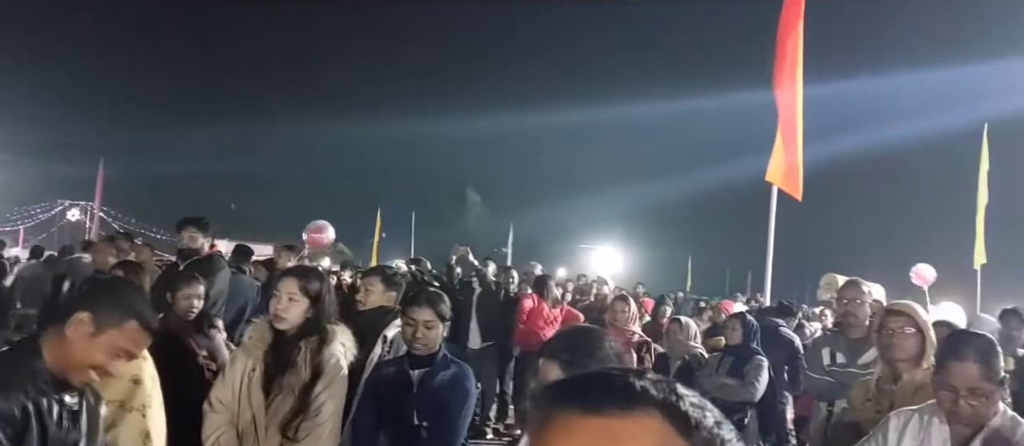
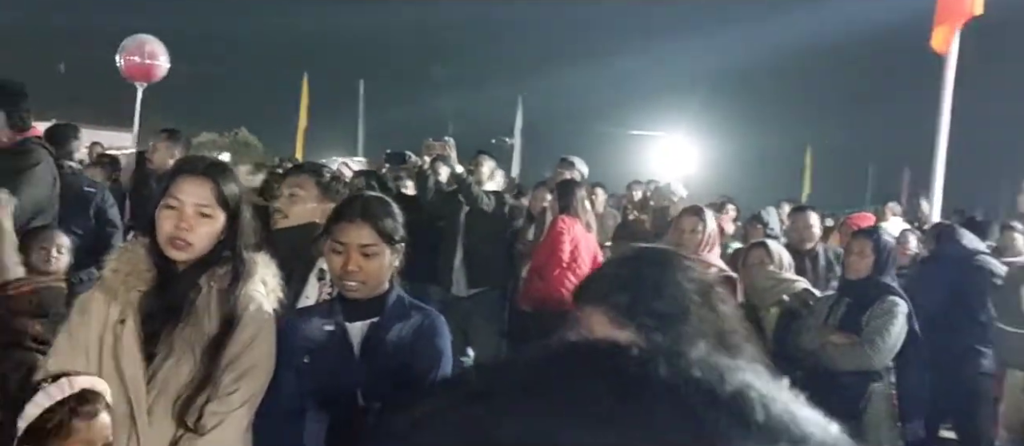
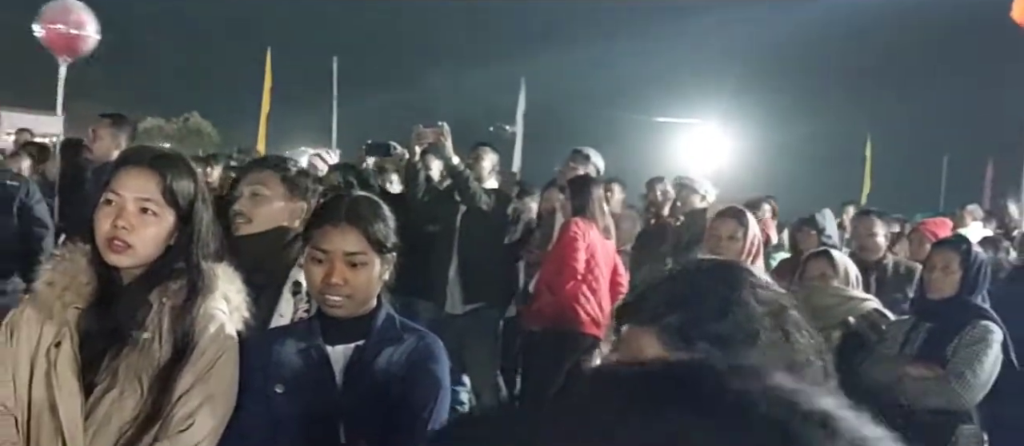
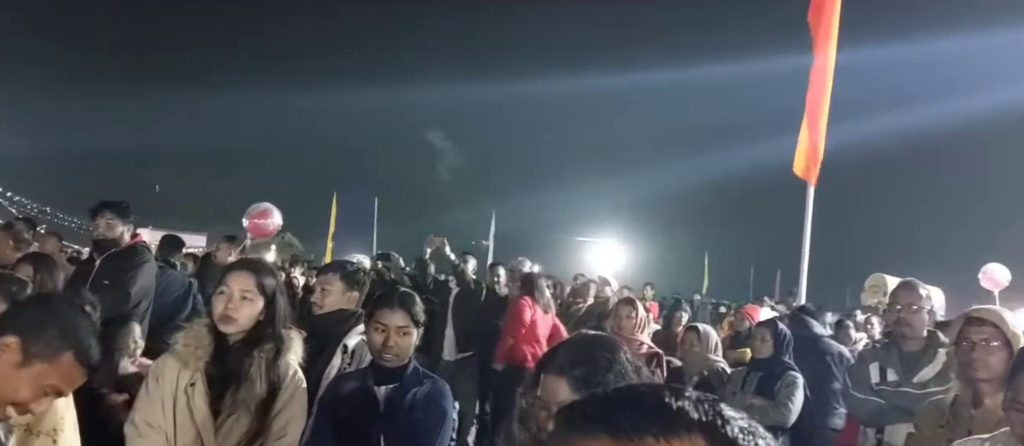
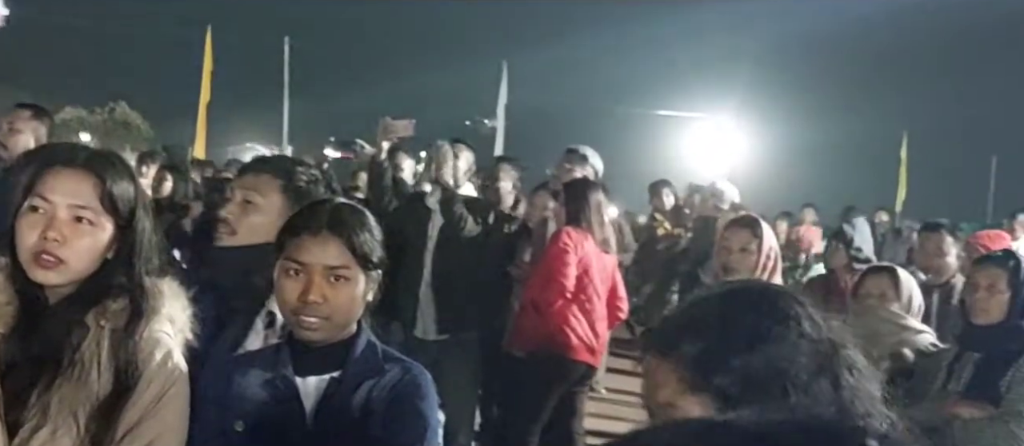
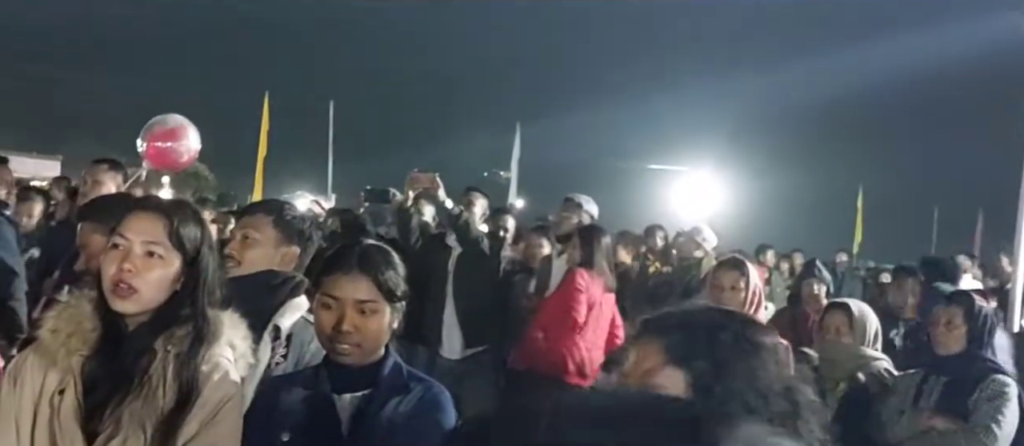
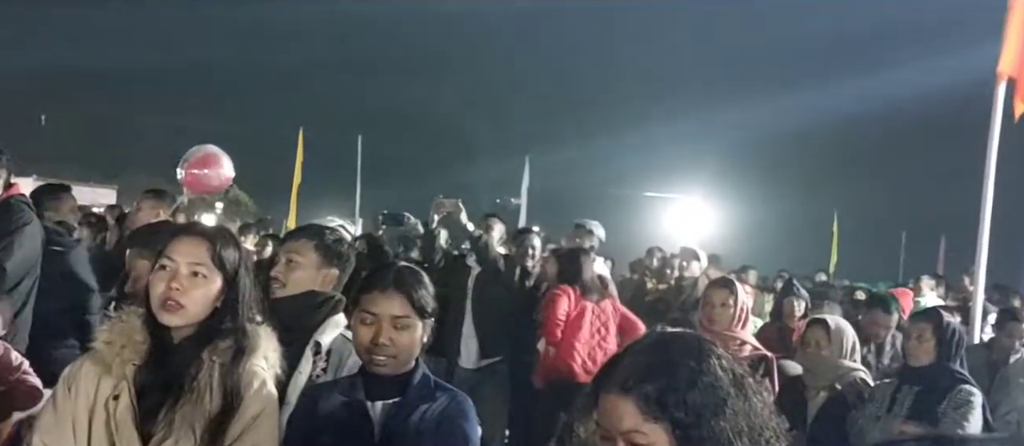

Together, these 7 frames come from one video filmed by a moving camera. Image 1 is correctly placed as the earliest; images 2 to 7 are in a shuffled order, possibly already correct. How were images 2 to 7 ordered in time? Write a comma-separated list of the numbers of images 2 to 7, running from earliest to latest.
4, 7, 6, 5, 3, 2
